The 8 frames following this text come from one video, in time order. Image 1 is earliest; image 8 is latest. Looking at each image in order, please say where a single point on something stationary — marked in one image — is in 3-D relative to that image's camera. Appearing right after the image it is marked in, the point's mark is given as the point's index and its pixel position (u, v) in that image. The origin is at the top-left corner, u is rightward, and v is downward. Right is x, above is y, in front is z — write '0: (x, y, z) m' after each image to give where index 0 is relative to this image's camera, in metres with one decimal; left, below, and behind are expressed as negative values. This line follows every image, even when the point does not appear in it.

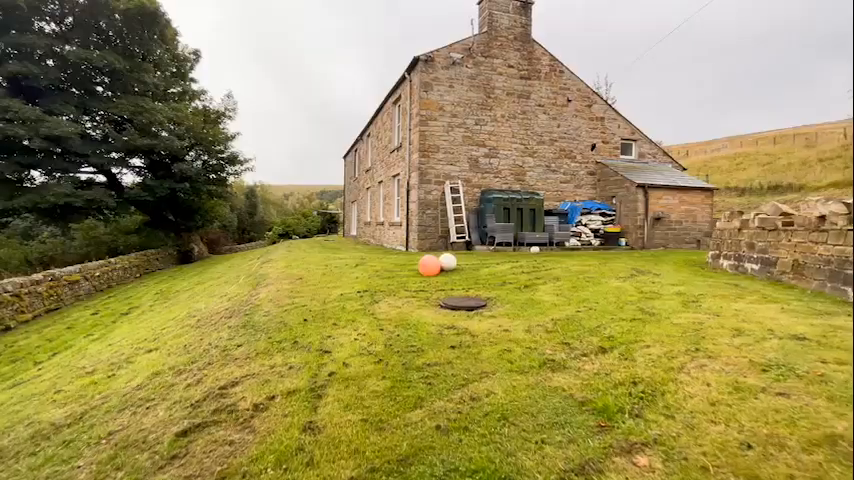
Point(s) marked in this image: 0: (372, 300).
0: (-0.7, -0.8, +5.0) m
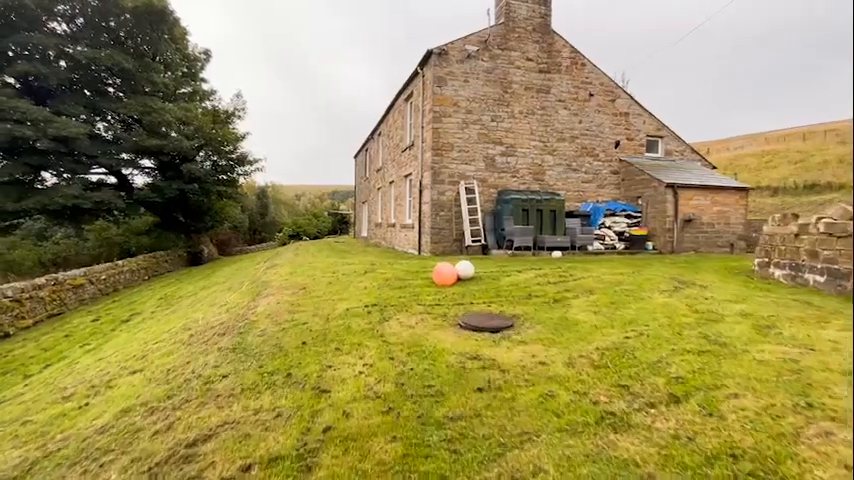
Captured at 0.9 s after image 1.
0: (-0.5, -0.9, +4.4) m
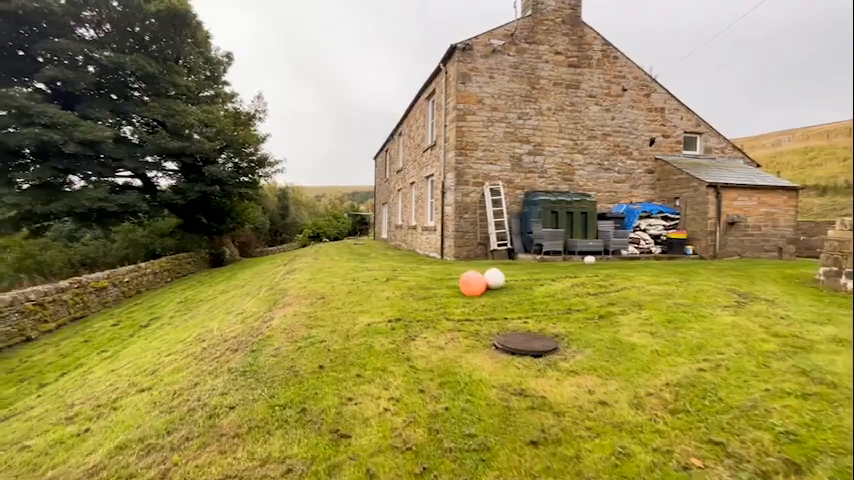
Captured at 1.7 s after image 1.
0: (-0.2, -1.0, +4.0) m
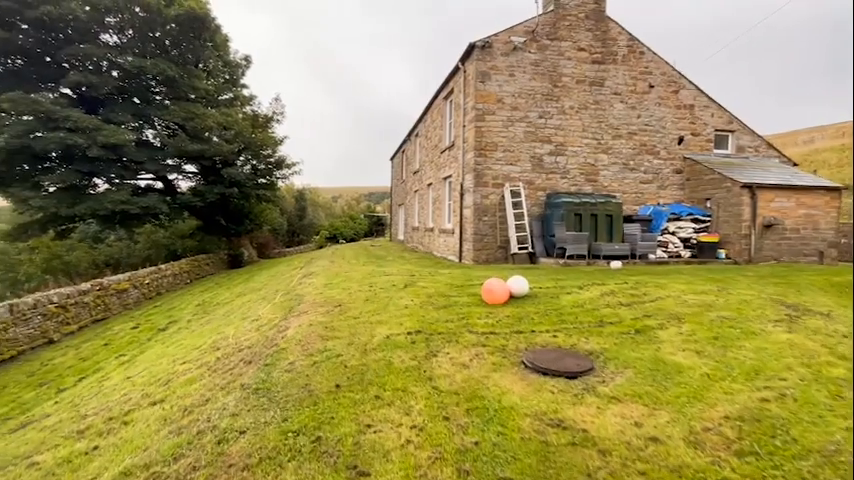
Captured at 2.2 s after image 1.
0: (0.0, -1.0, +3.7) m
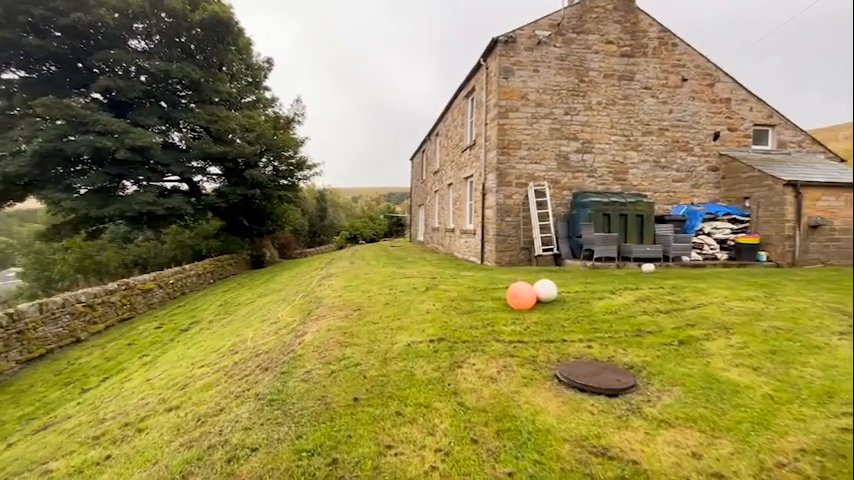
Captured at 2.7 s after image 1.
0: (+0.2, -1.1, +3.5) m
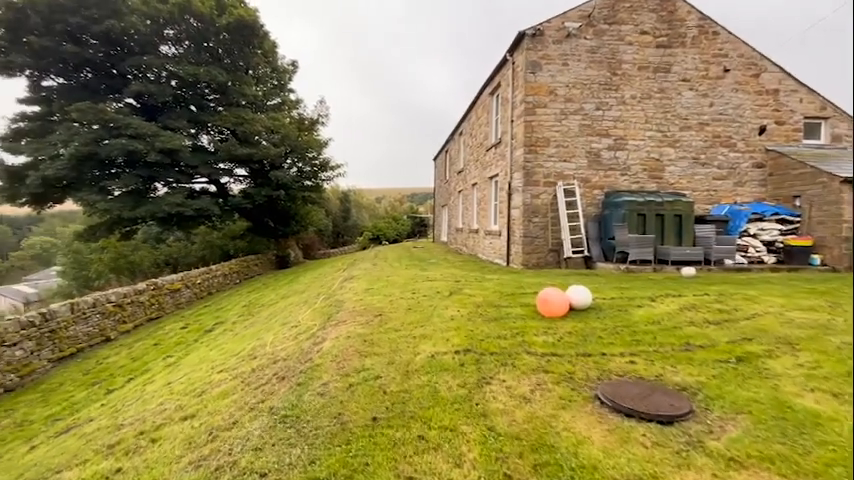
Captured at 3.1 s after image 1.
0: (+0.4, -1.1, +3.2) m
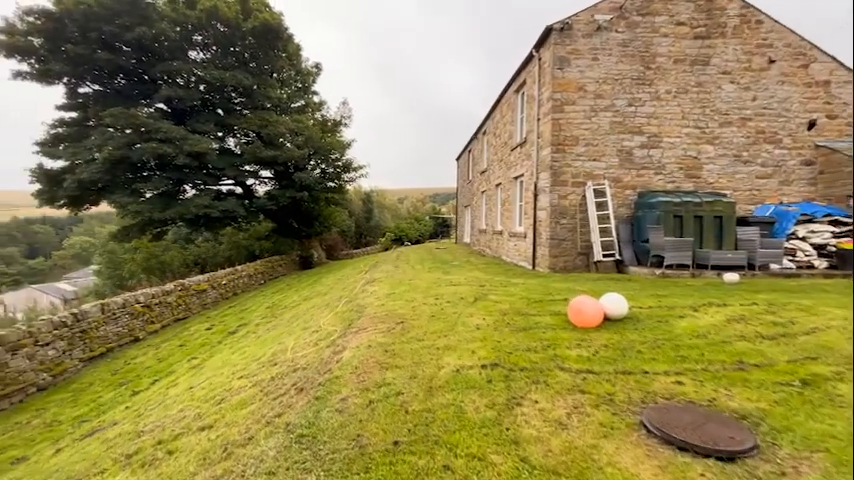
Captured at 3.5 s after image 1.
0: (+0.6, -1.1, +2.9) m
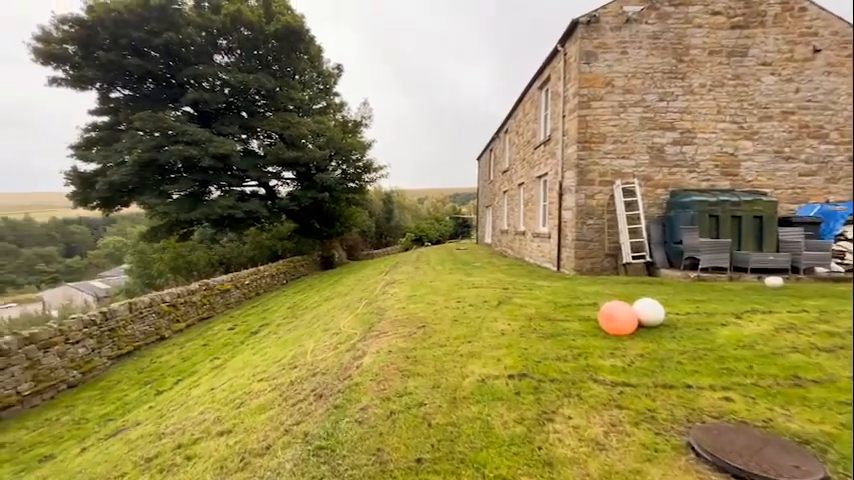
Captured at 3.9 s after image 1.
0: (+0.8, -1.2, +2.7) m
